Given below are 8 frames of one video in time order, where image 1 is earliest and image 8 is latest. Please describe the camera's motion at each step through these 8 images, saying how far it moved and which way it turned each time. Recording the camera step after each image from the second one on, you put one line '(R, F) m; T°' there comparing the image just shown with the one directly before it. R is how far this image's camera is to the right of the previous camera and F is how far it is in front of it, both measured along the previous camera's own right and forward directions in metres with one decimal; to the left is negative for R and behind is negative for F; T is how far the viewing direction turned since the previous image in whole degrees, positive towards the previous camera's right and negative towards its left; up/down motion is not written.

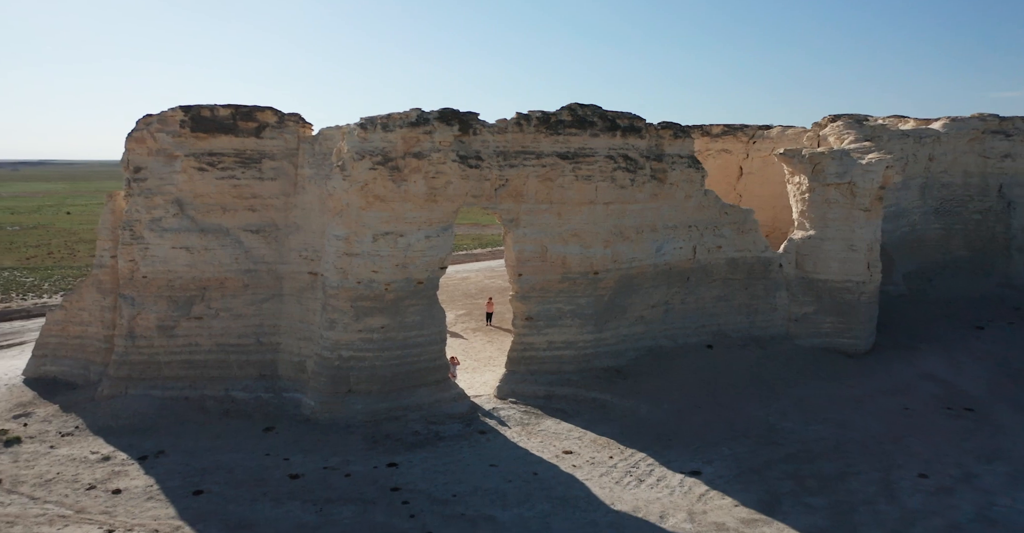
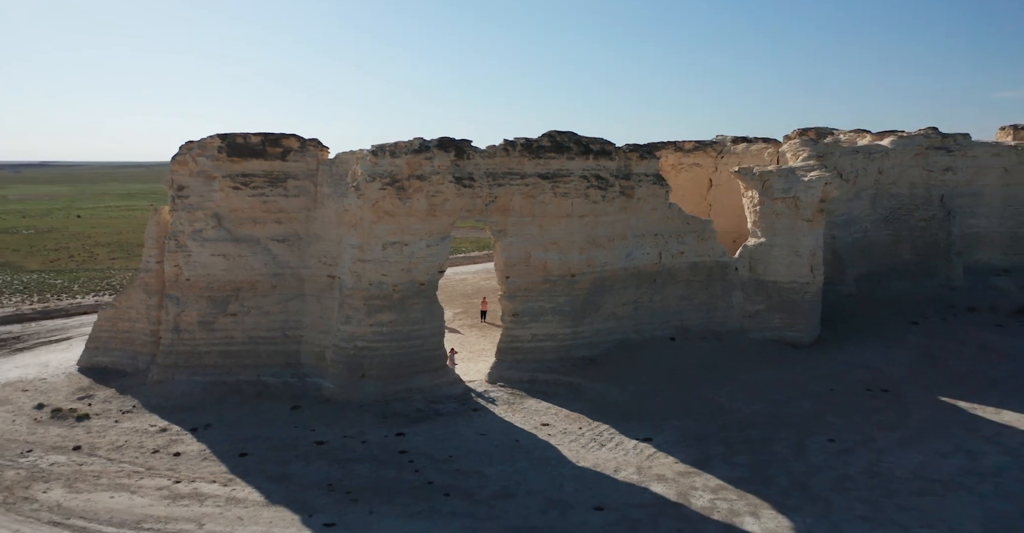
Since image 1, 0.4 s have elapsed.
(+0.2, -1.9) m; 0°
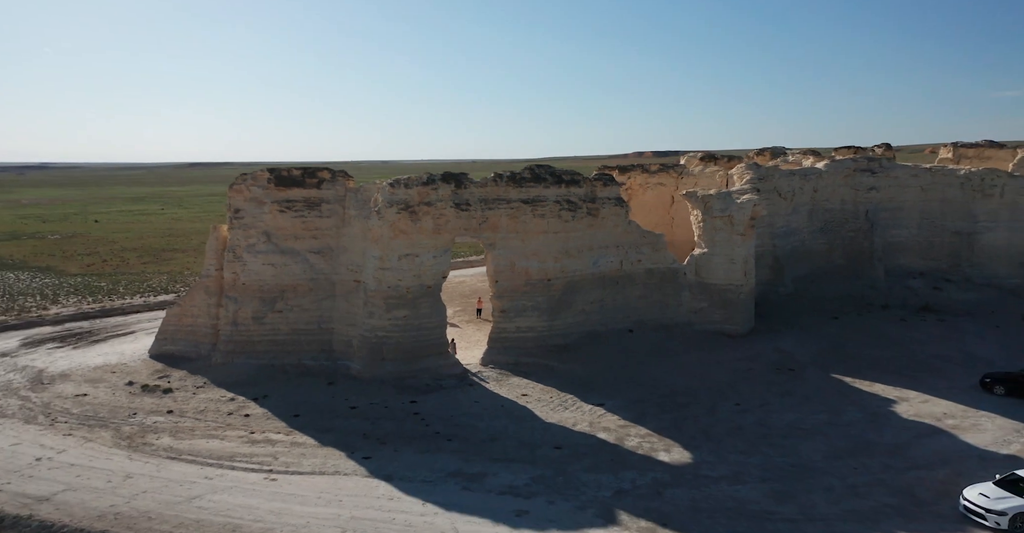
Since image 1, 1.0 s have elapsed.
(+0.3, -3.4) m; 0°
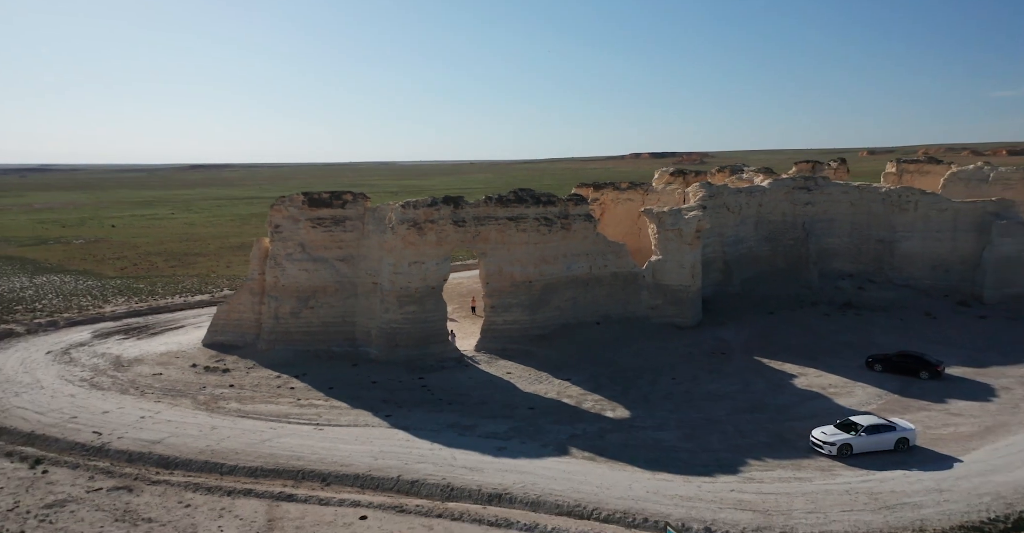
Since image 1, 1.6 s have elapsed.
(+0.3, -3.8) m; 0°
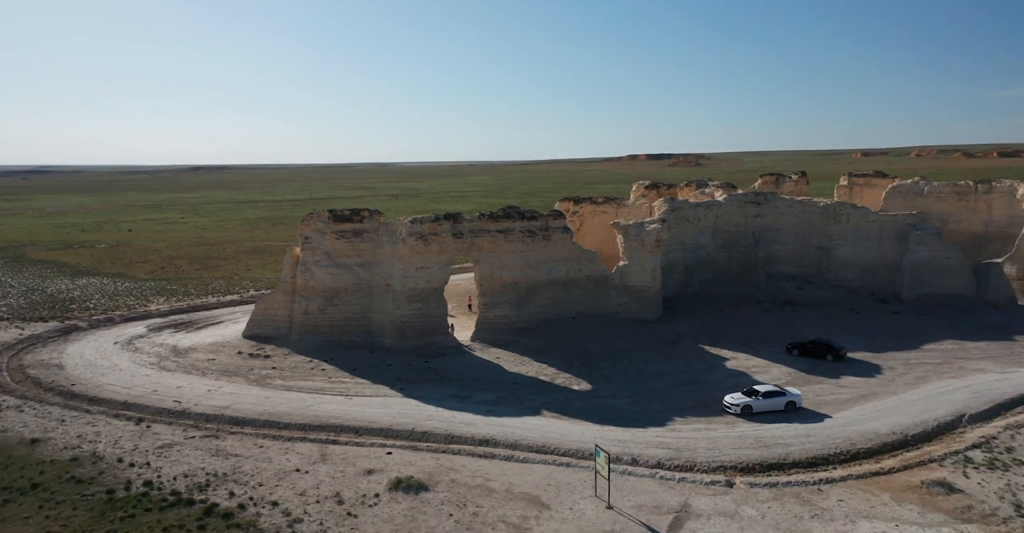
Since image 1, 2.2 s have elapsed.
(+0.3, -4.2) m; 0°
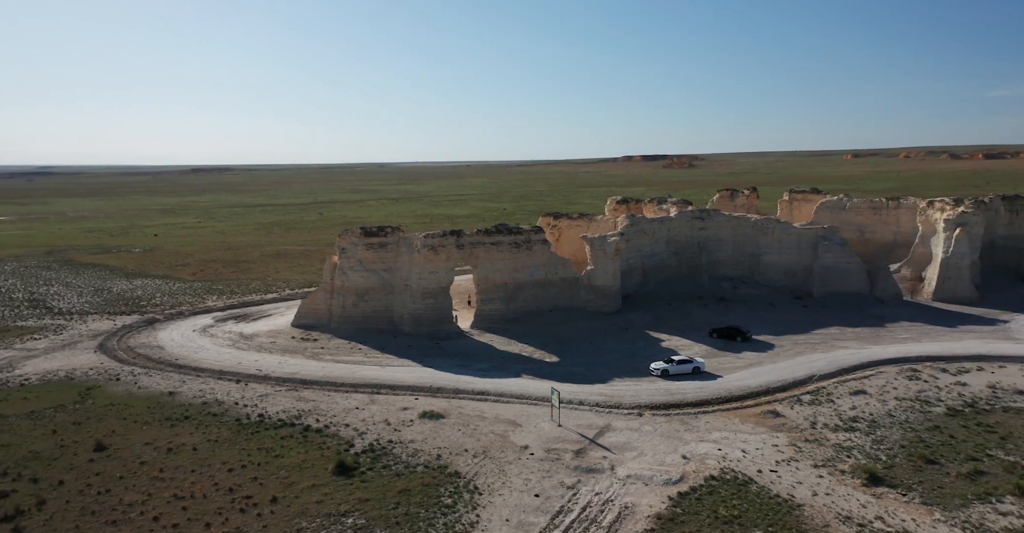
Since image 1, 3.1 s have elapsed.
(+0.3, -7.1) m; 0°
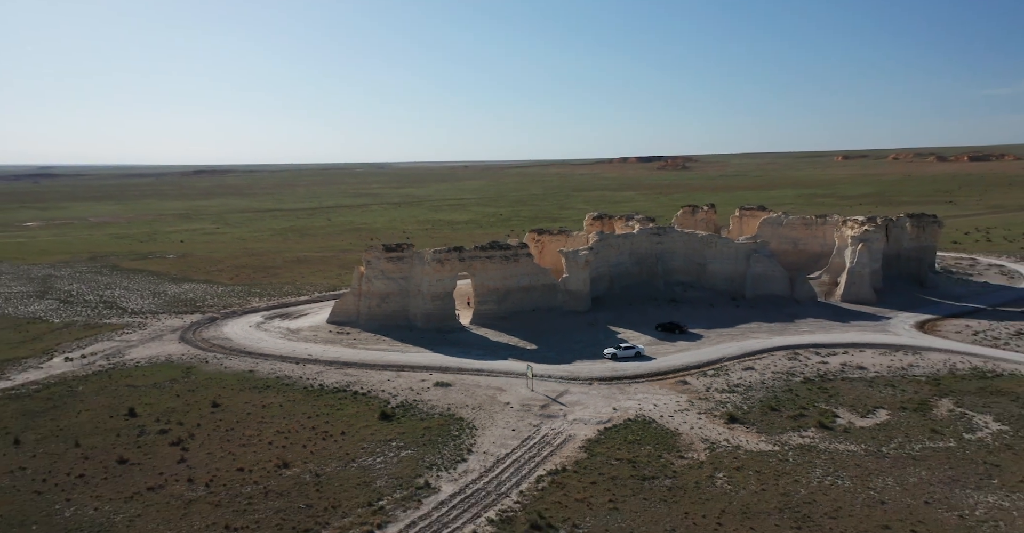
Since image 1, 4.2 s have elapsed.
(+0.5, -8.3) m; 0°
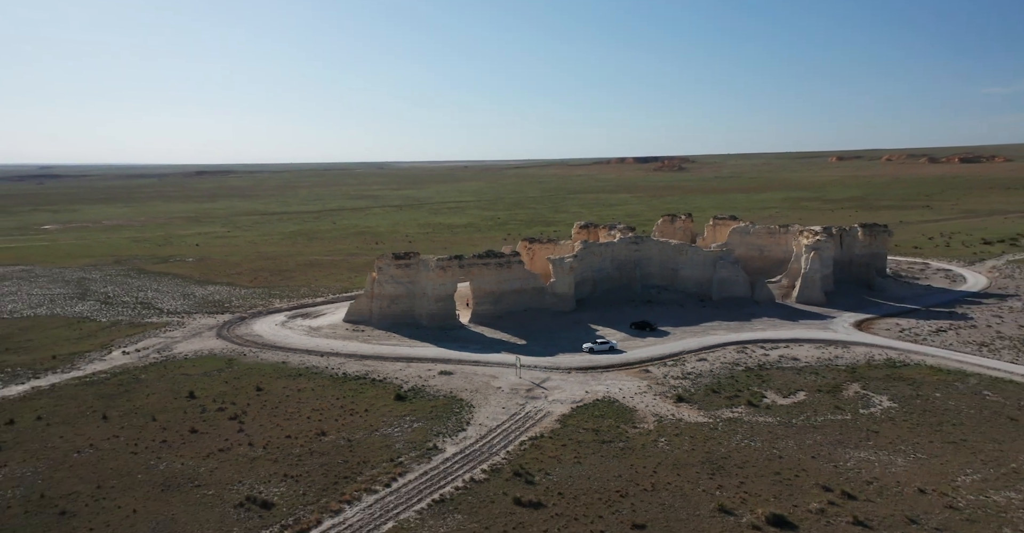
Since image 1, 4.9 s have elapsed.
(+0.4, -5.7) m; 0°
